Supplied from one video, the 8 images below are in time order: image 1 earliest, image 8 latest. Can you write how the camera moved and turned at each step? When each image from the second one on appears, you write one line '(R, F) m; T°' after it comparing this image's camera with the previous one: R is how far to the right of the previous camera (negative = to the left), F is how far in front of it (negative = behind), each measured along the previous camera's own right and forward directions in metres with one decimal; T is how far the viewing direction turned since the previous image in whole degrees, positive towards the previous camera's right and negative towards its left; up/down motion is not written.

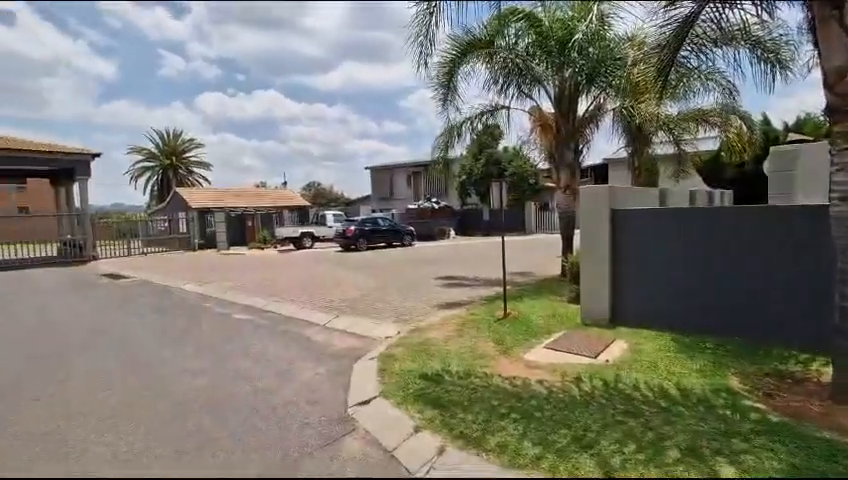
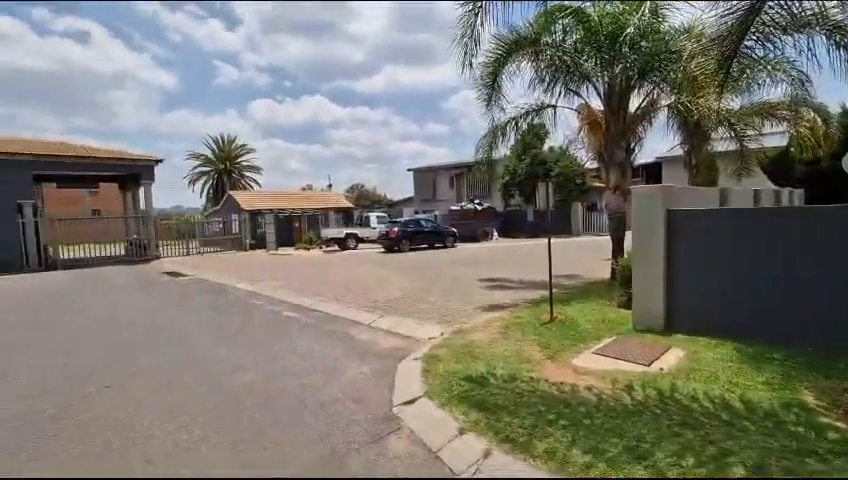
(0.0, 0.0) m; -6°
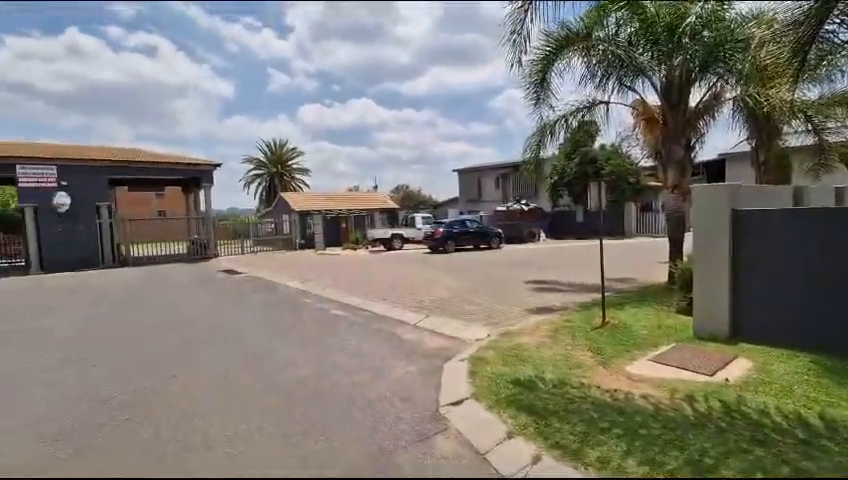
(0.0, 0.0) m; -6°
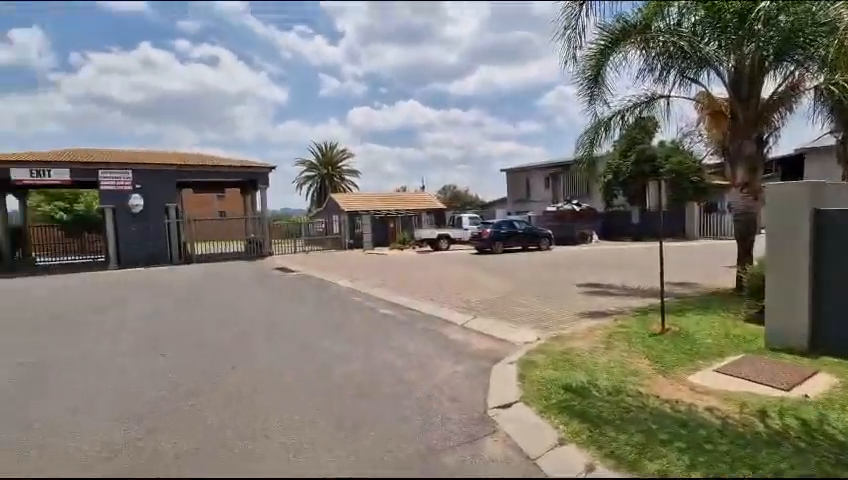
(0.0, 0.0) m; -6°
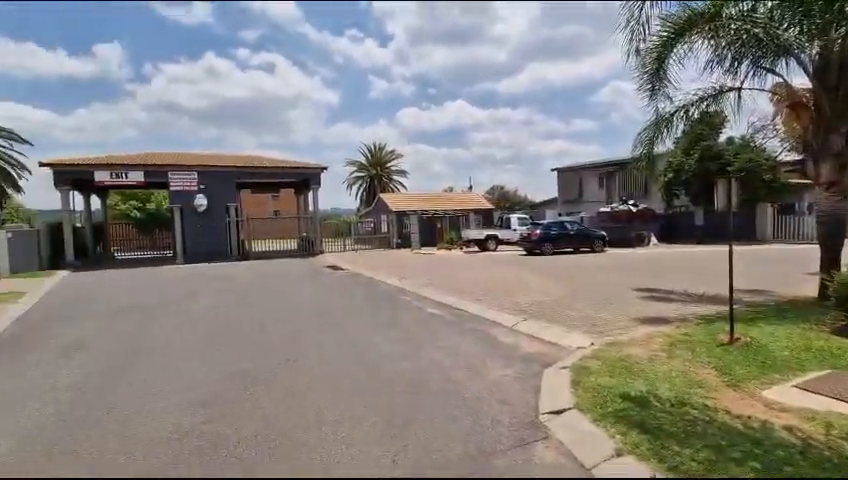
(-0.1, 0.0) m; -6°
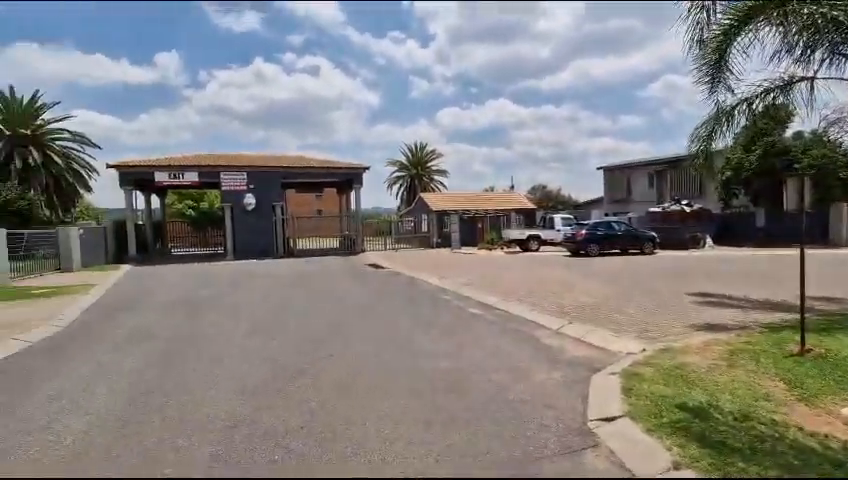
(-0.1, 0.0) m; -5°
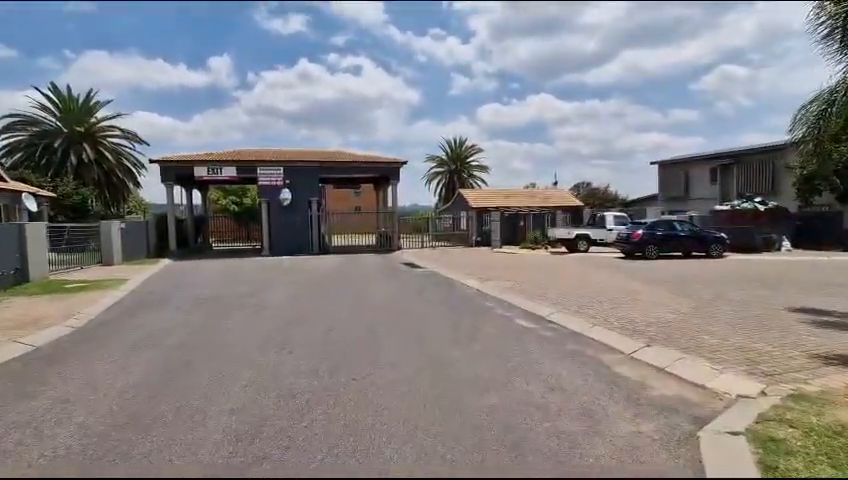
(-0.1, +1.3) m; -5°
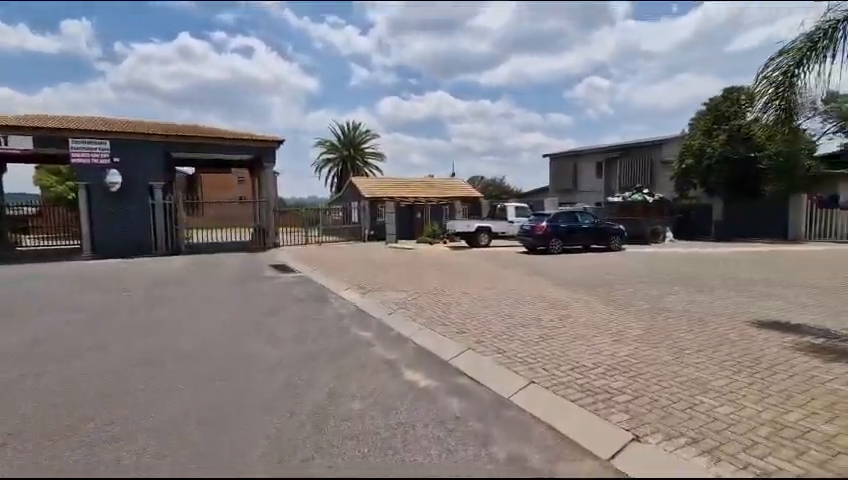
(+0.9, +3.6) m; +14°
